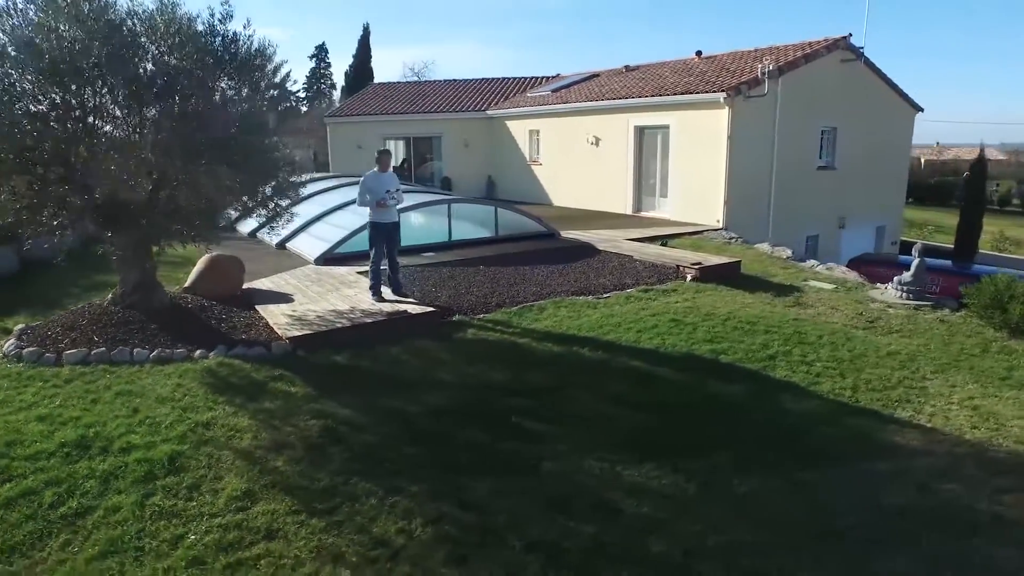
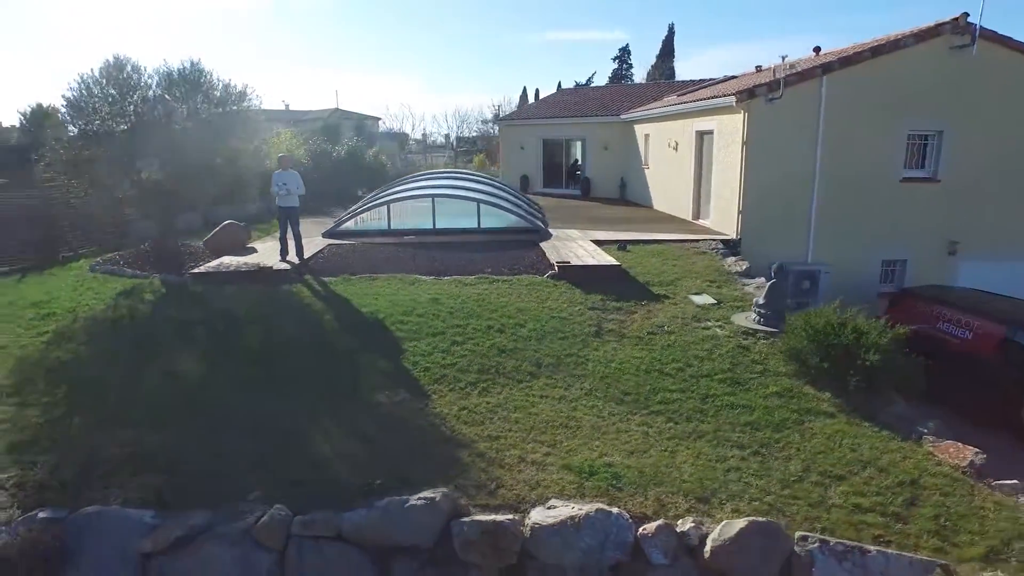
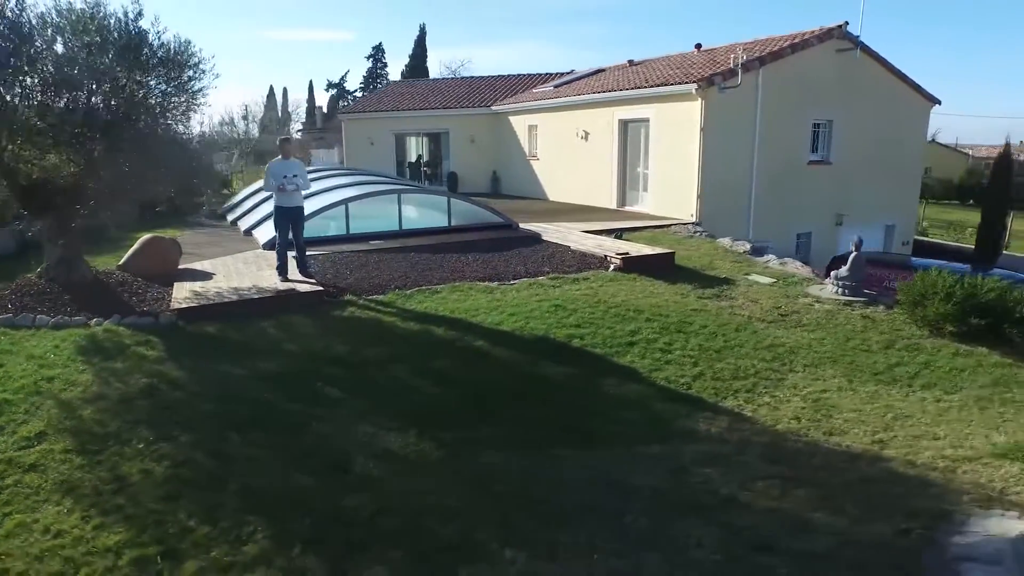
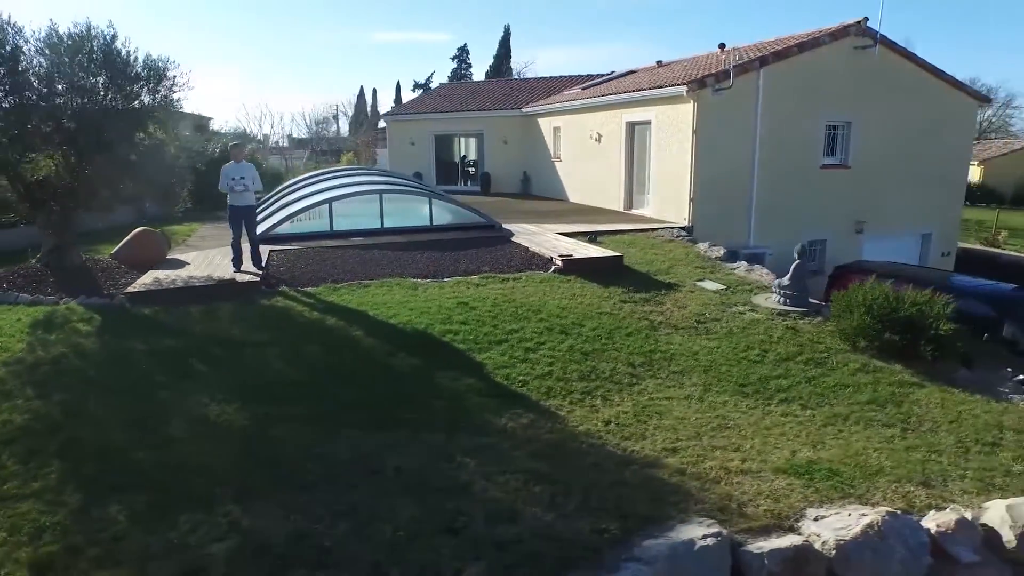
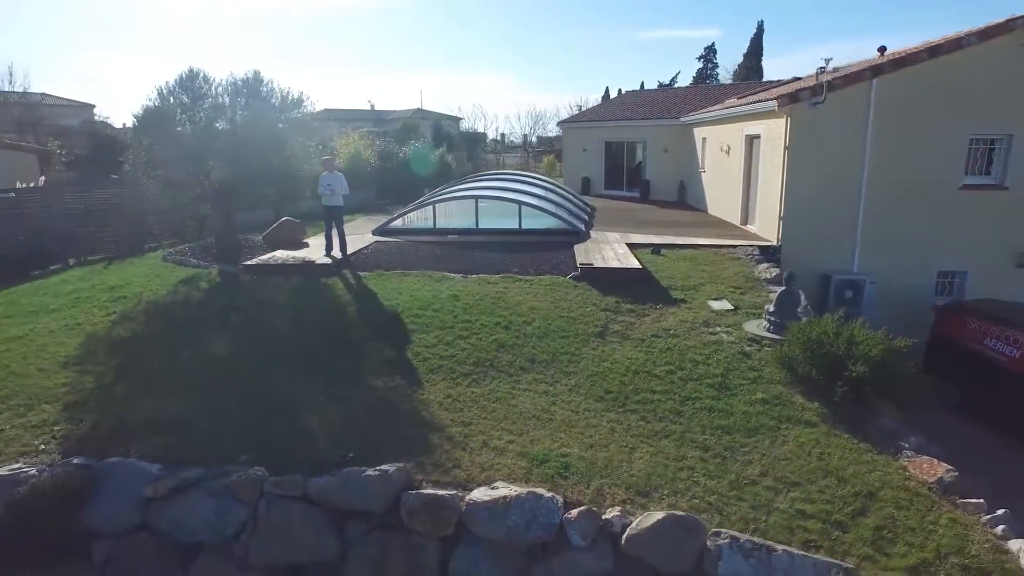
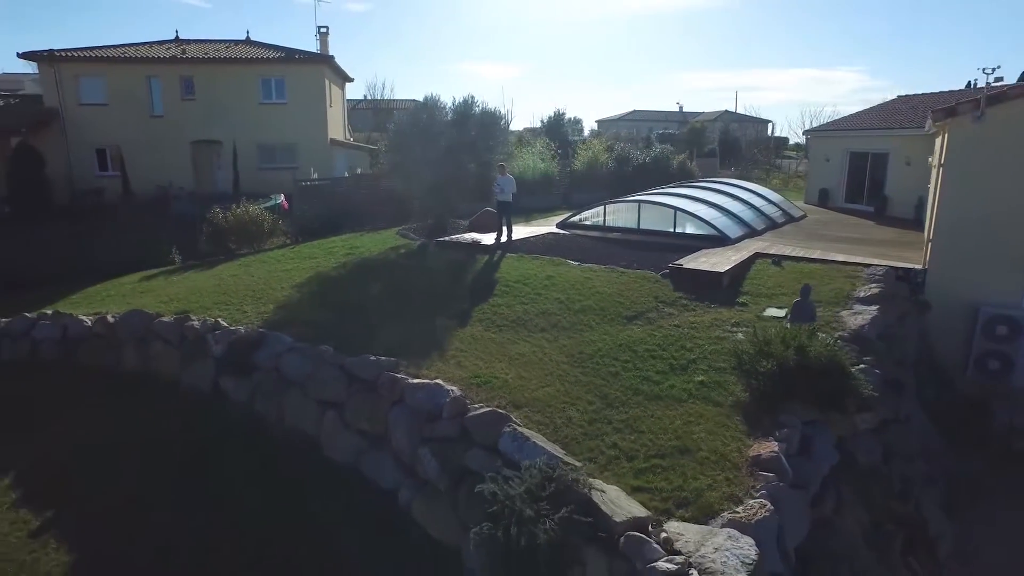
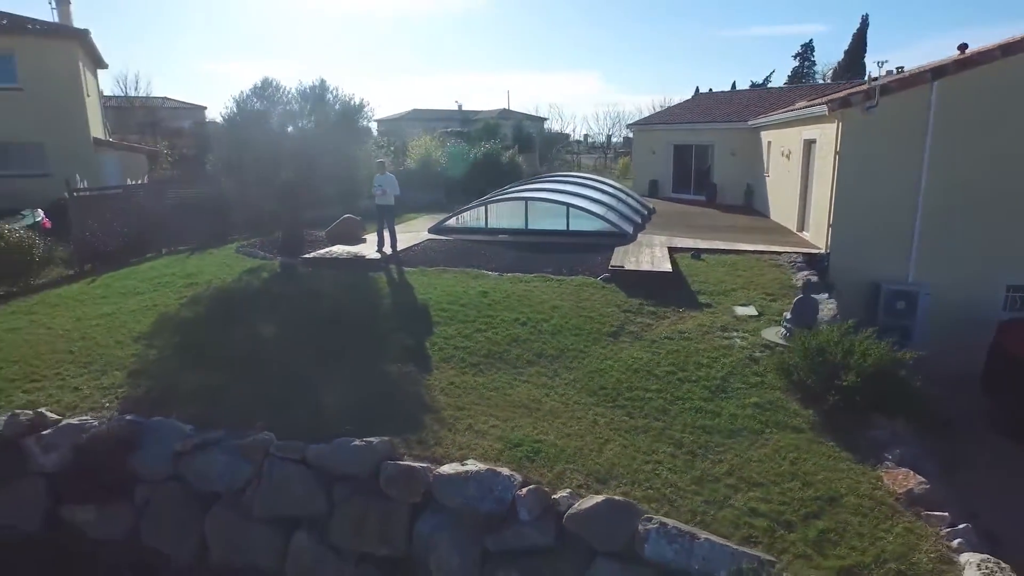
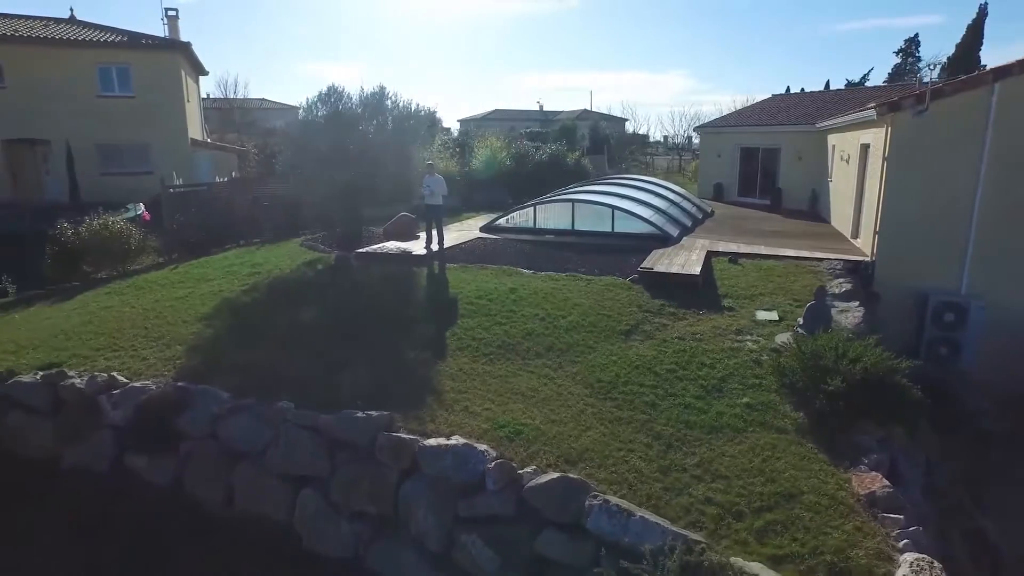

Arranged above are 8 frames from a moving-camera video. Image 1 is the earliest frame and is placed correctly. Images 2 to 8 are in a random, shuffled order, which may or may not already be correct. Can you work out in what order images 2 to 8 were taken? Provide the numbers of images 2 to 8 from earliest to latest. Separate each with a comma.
3, 4, 2, 5, 7, 8, 6
